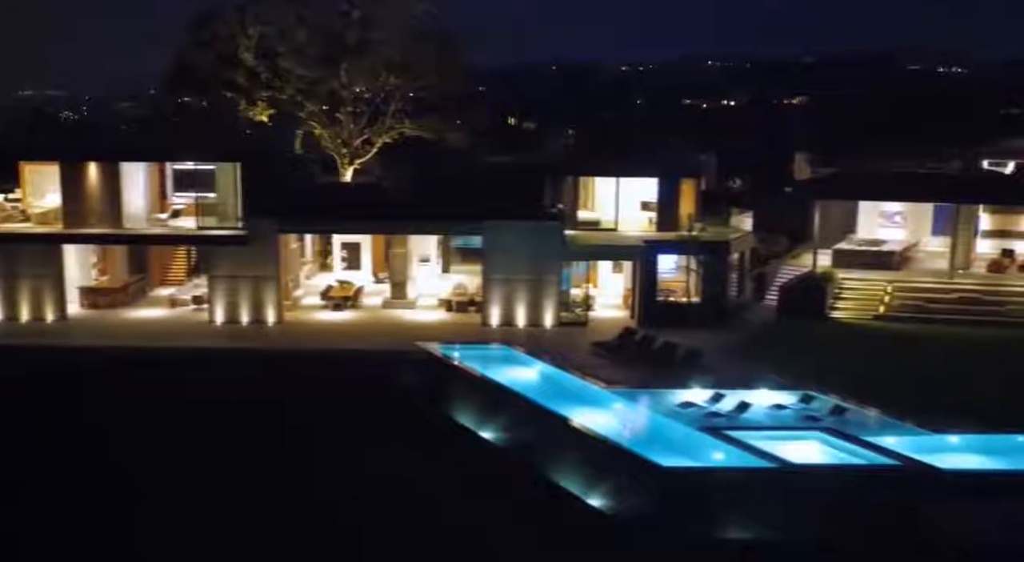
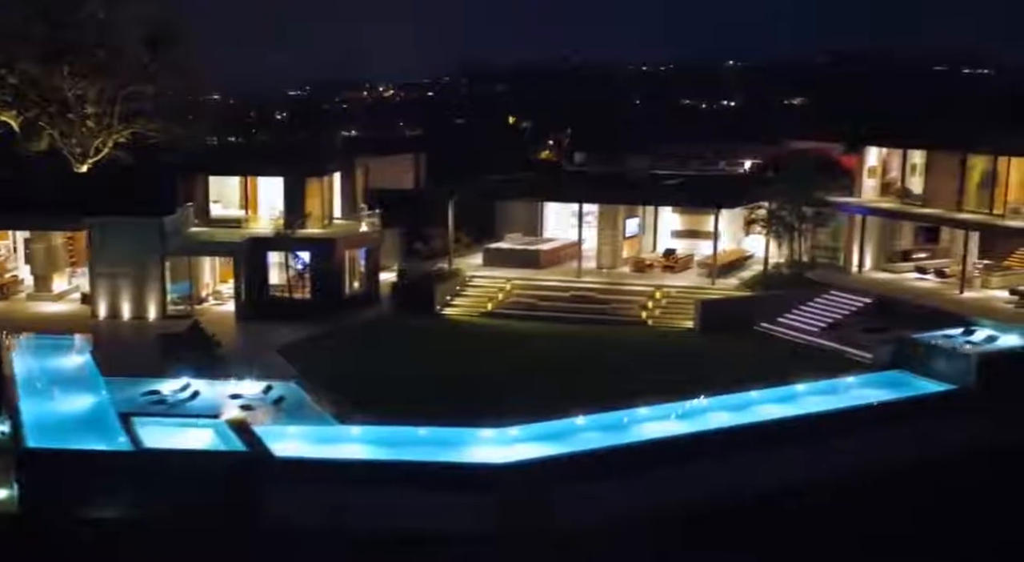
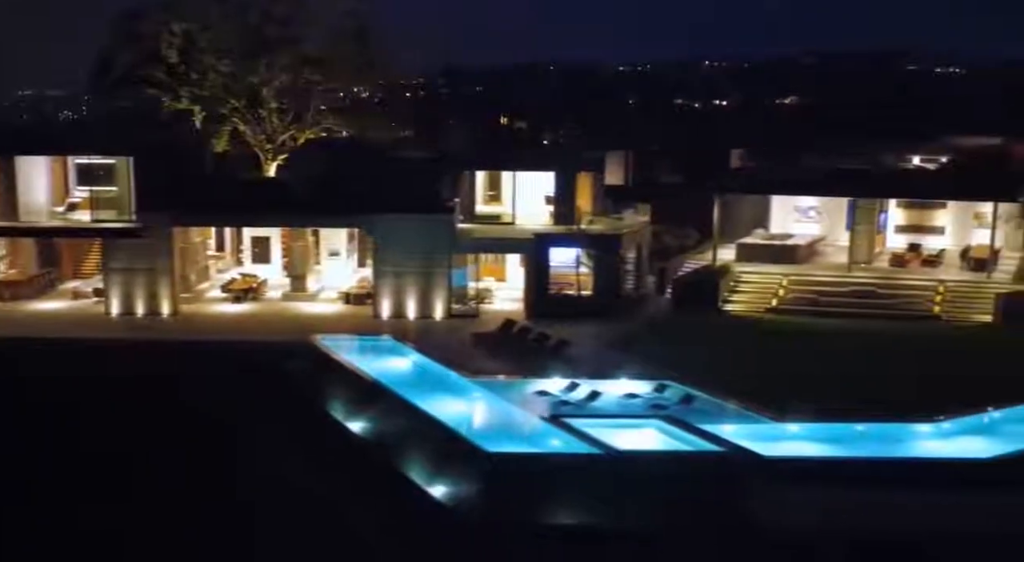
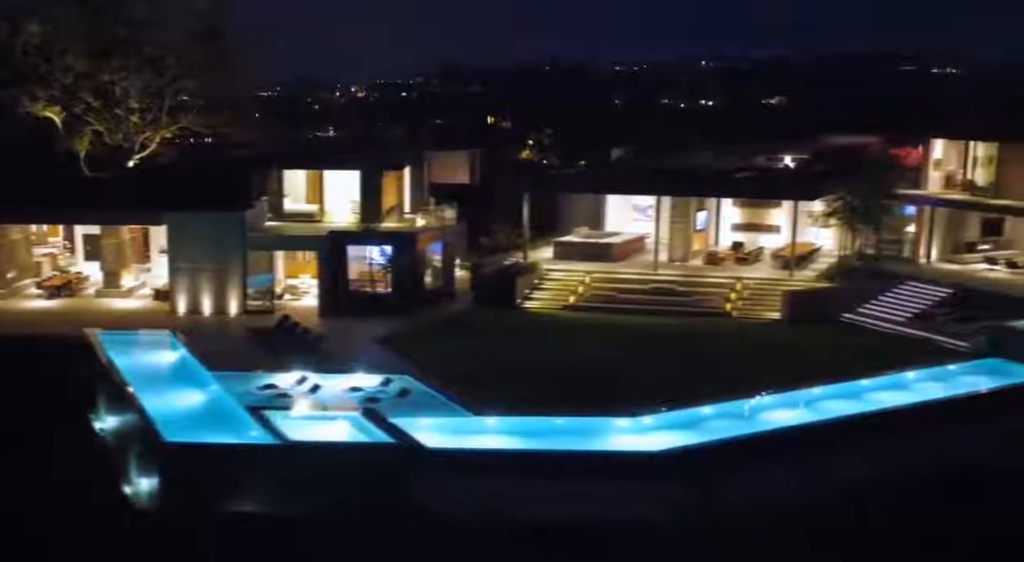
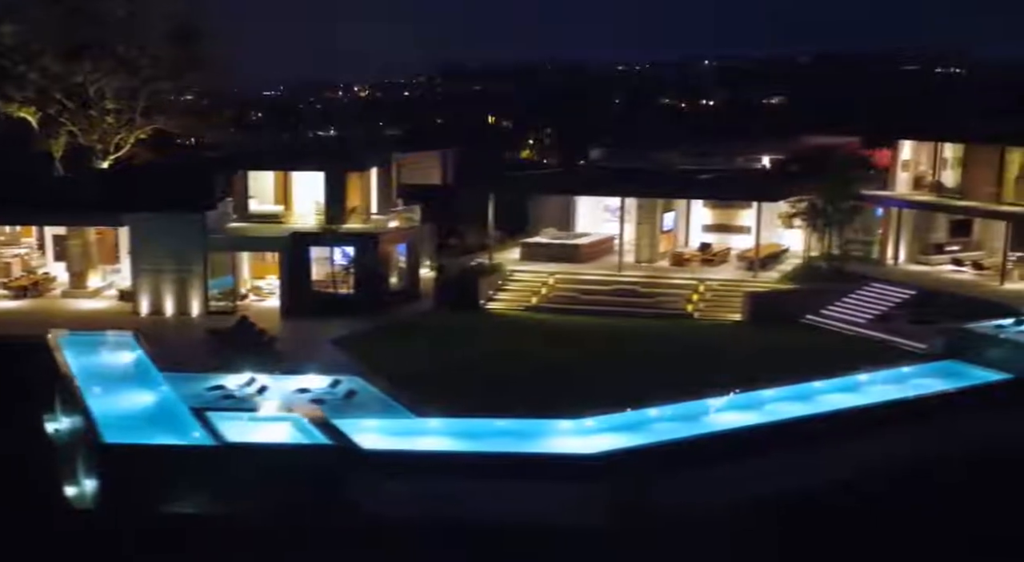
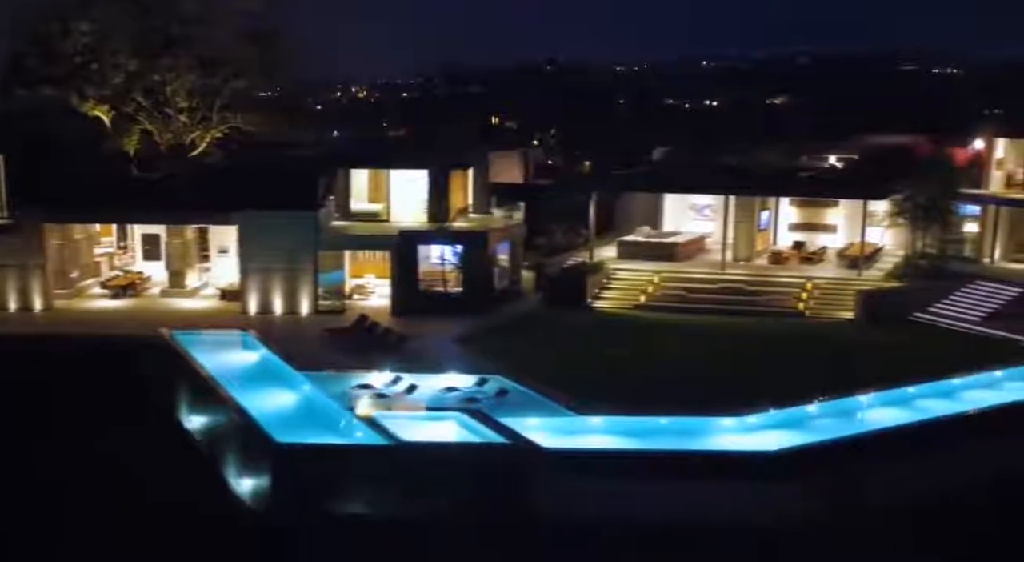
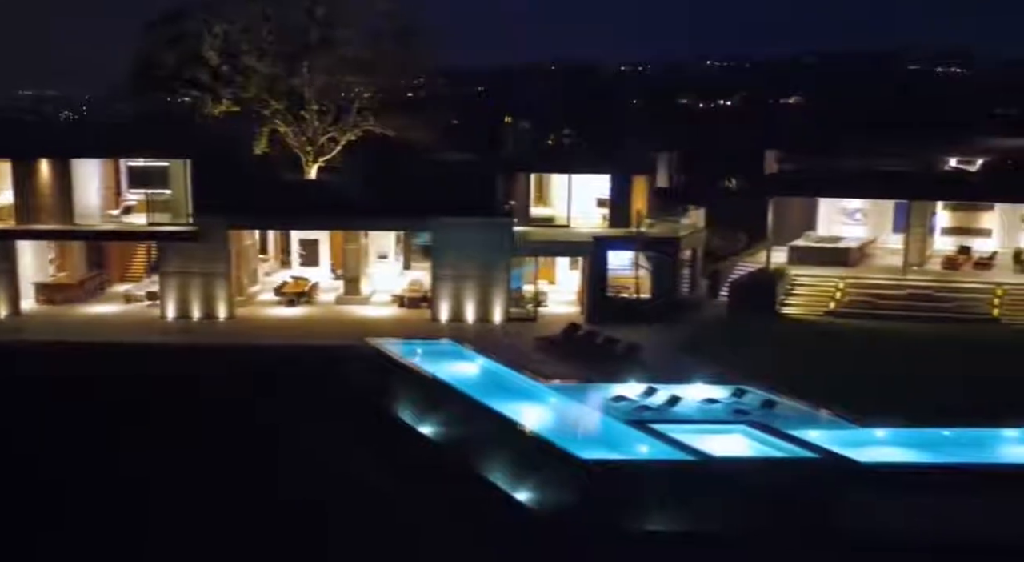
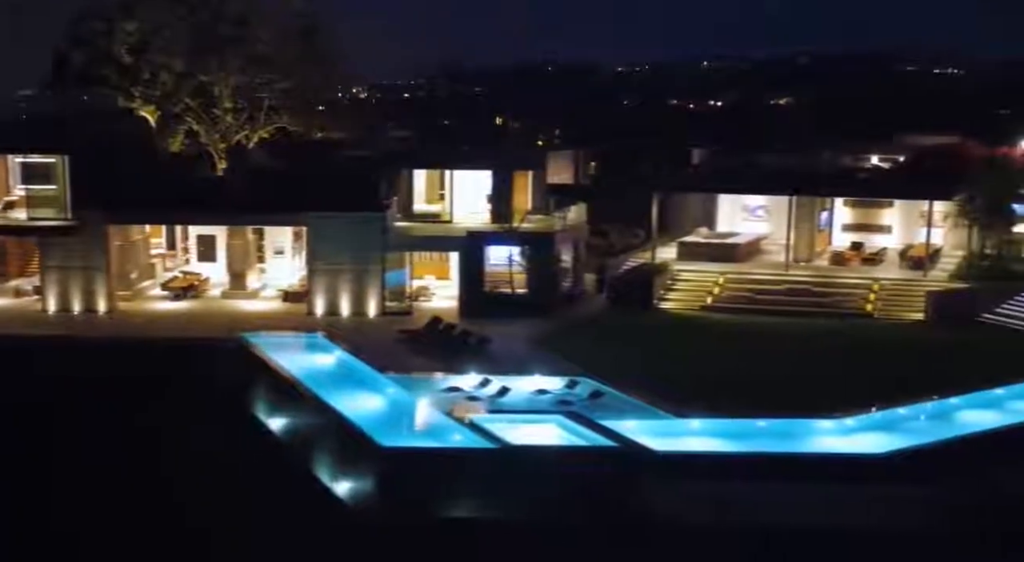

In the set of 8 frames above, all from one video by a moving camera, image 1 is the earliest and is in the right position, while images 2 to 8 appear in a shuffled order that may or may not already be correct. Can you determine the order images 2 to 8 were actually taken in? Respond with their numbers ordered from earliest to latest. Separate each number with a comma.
7, 3, 8, 6, 4, 5, 2
